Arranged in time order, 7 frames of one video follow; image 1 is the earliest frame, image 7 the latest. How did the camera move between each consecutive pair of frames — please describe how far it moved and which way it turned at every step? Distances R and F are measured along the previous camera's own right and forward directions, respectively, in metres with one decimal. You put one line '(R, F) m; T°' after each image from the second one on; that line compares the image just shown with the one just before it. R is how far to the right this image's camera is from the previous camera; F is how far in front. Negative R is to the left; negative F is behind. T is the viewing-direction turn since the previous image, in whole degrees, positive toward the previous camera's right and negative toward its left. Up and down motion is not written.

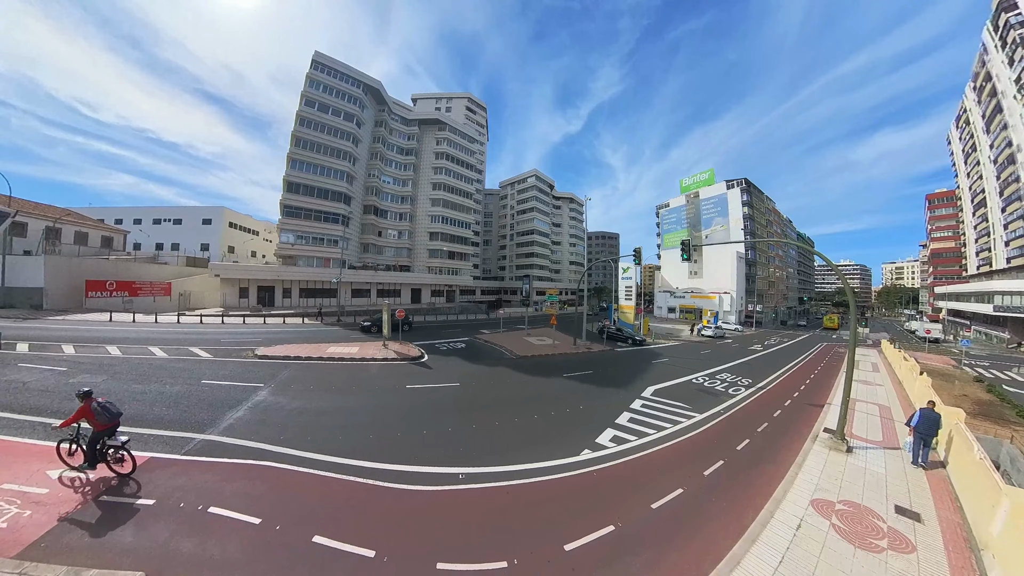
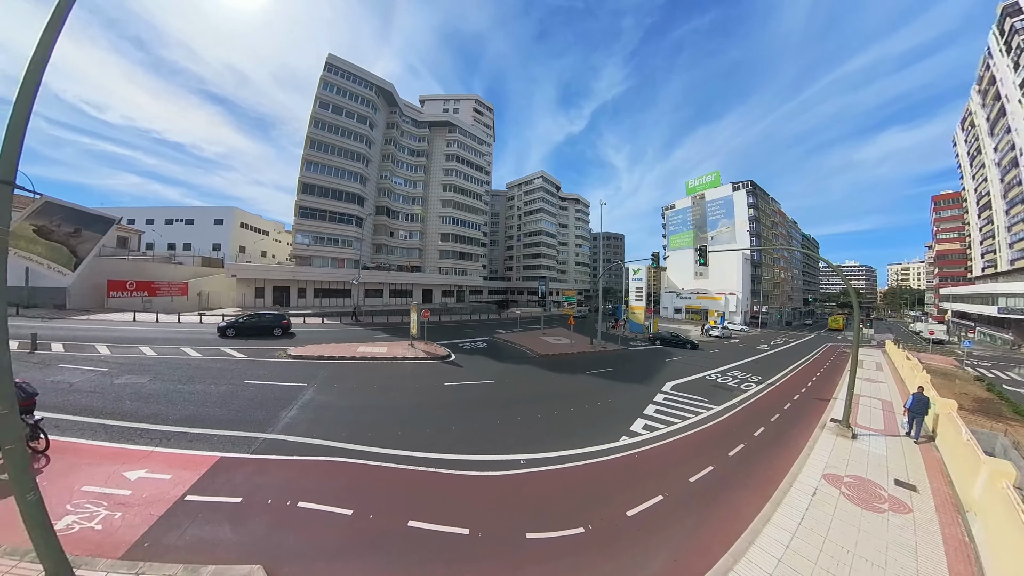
(-1.2, -0.1) m; 0°
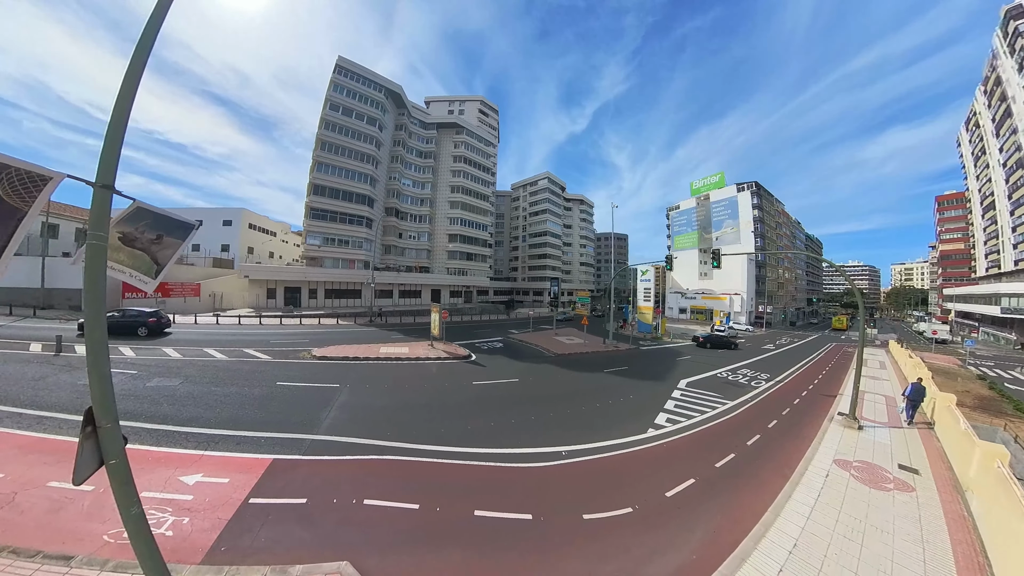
(-1.0, 0.0) m; 0°
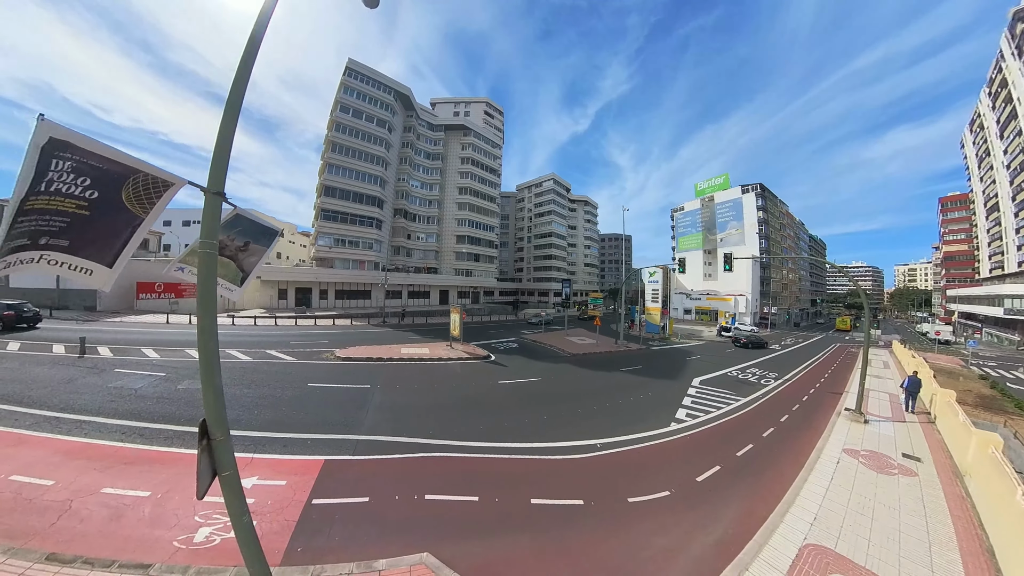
(-1.0, 0.0) m; 0°
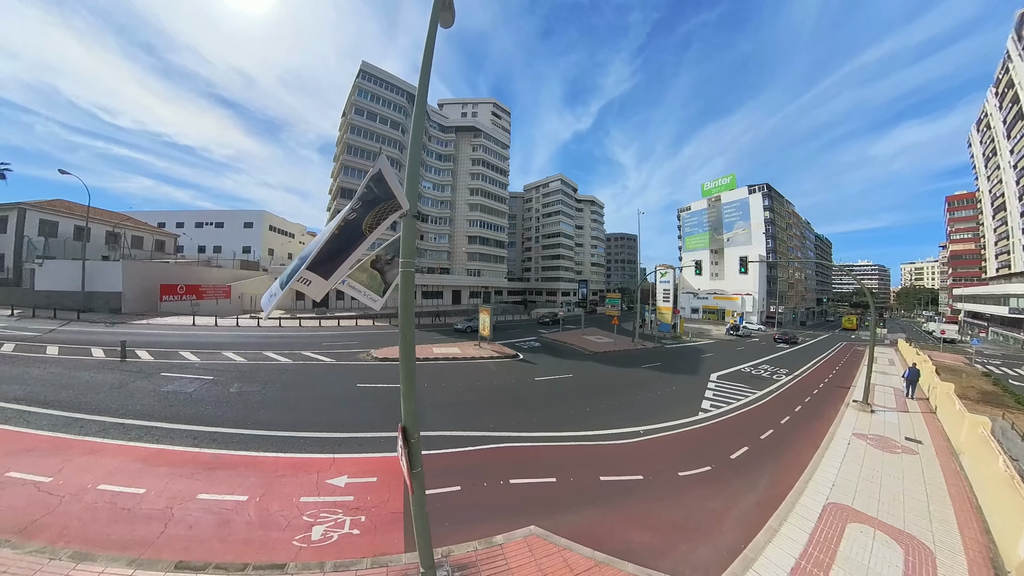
(-1.5, 0.0) m; 0°
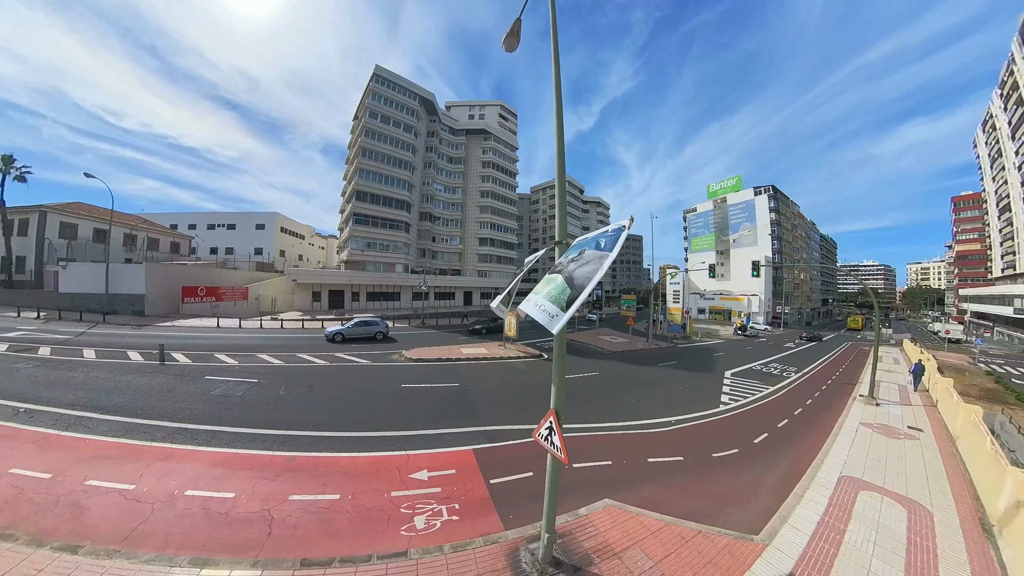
(-1.3, -0.1) m; 0°
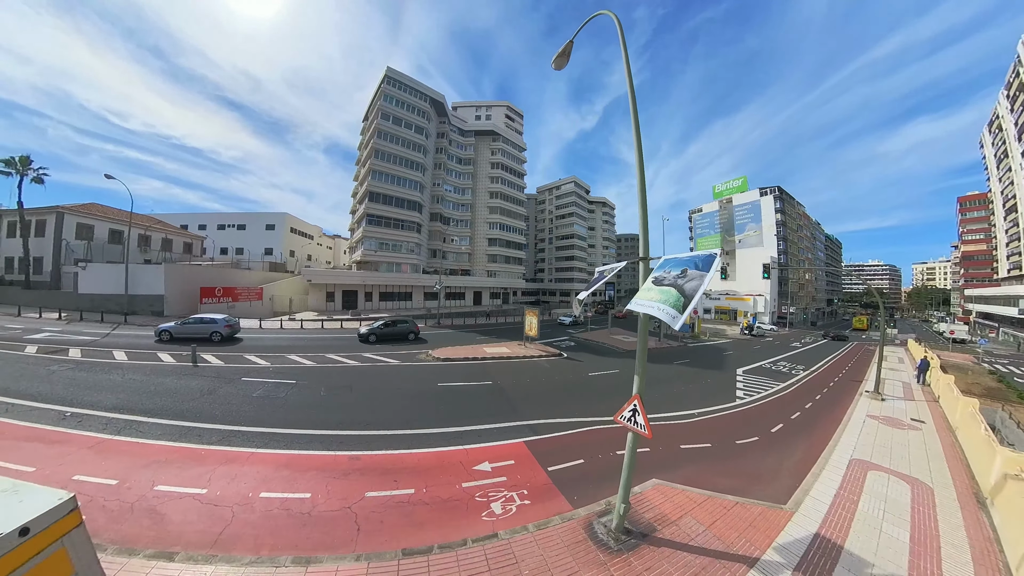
(-1.1, 0.0) m; 0°
